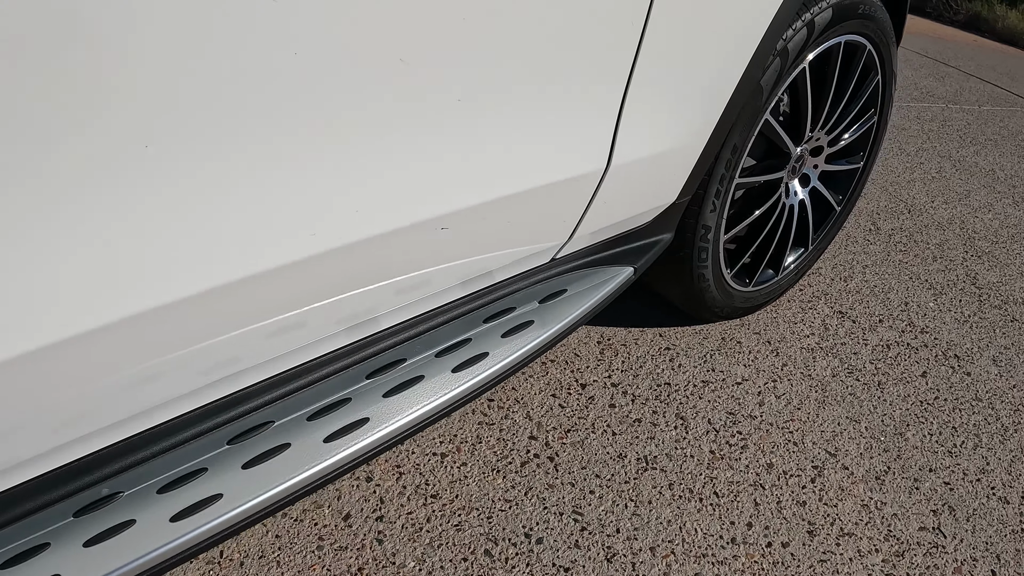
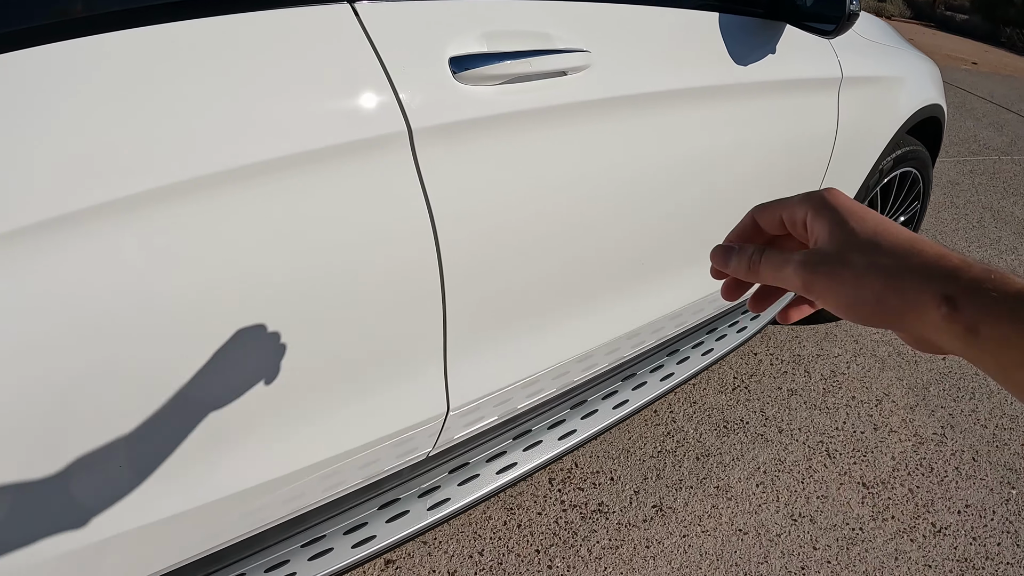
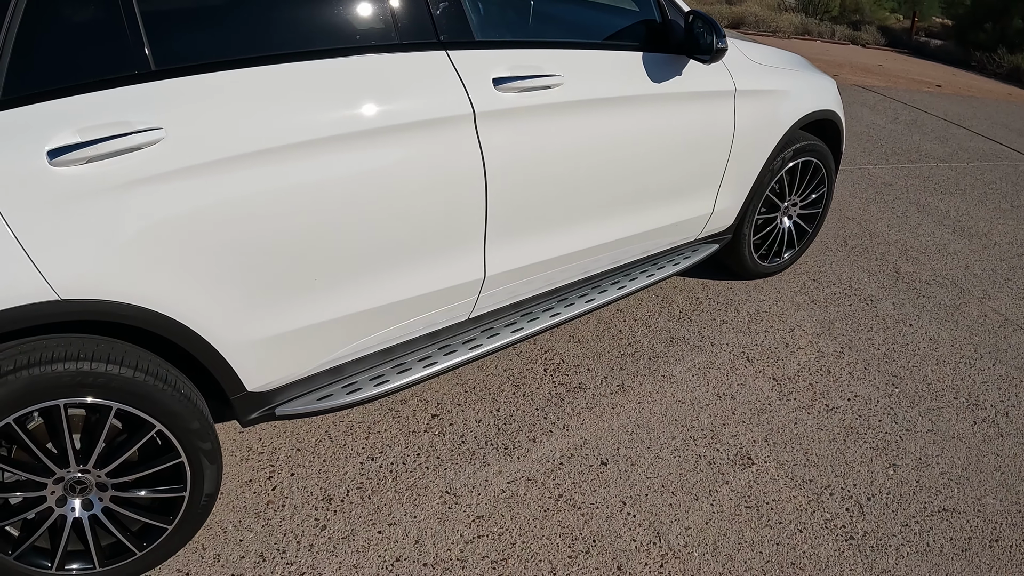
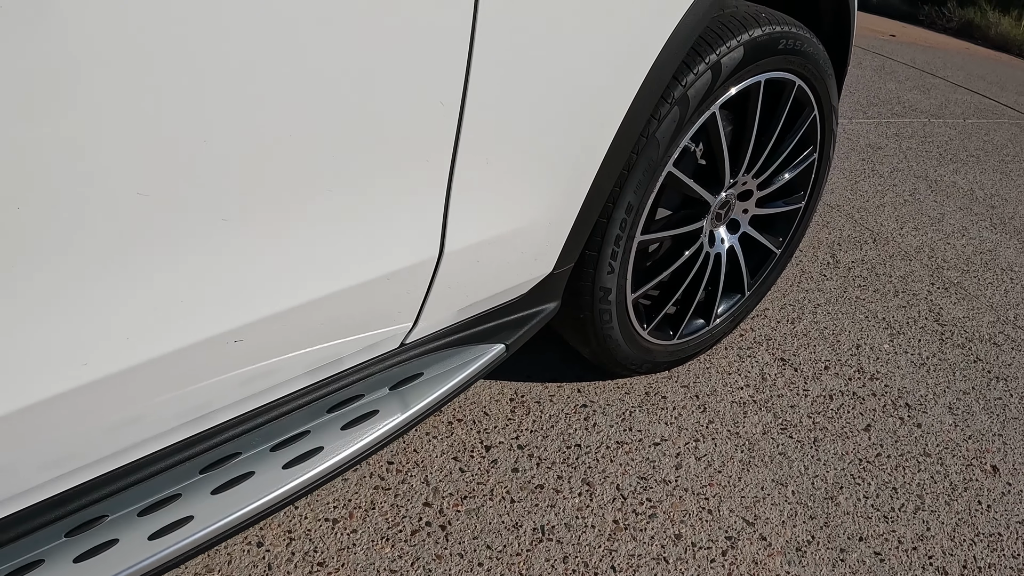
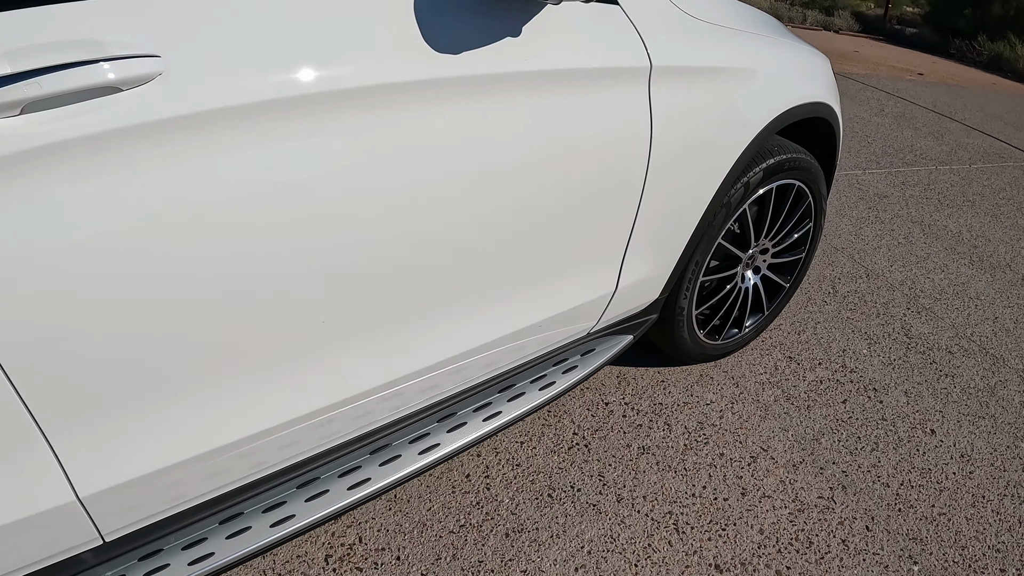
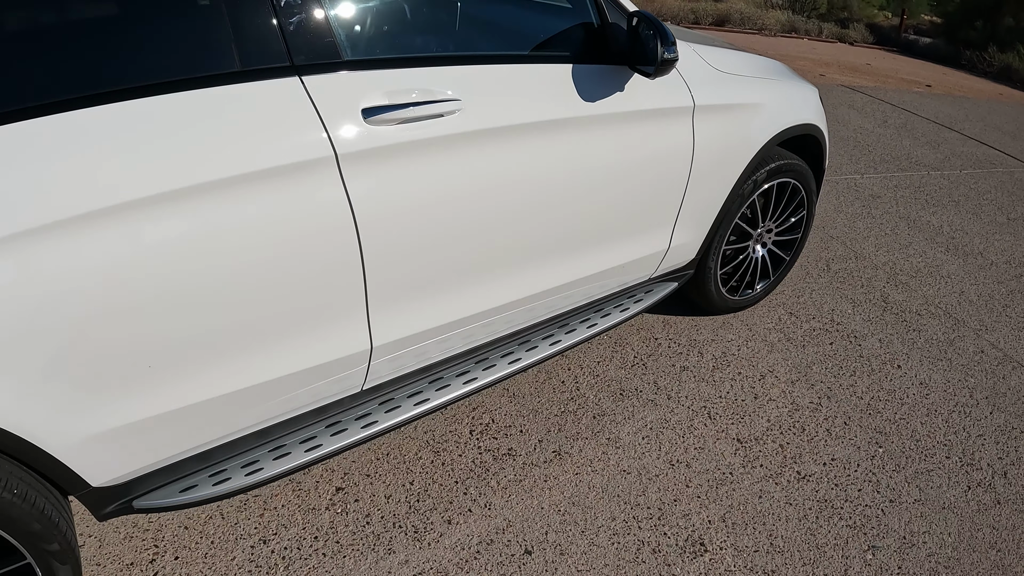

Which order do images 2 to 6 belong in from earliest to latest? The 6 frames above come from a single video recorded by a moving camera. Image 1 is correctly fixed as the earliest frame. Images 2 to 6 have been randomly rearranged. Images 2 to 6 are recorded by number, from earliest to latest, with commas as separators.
4, 5, 6, 3, 2
